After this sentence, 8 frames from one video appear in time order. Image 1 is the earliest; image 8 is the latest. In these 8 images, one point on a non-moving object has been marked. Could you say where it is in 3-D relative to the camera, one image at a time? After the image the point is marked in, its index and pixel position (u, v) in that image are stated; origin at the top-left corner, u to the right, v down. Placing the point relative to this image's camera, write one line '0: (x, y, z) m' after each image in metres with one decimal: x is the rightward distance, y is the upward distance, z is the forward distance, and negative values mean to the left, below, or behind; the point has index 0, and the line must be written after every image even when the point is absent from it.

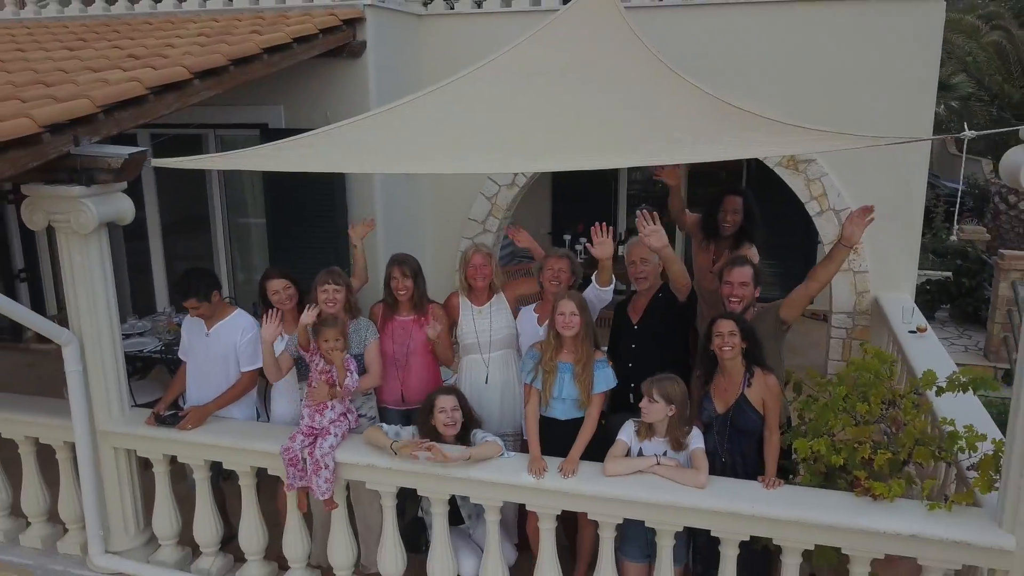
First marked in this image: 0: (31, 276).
0: (-4.3, +0.1, +8.0) m
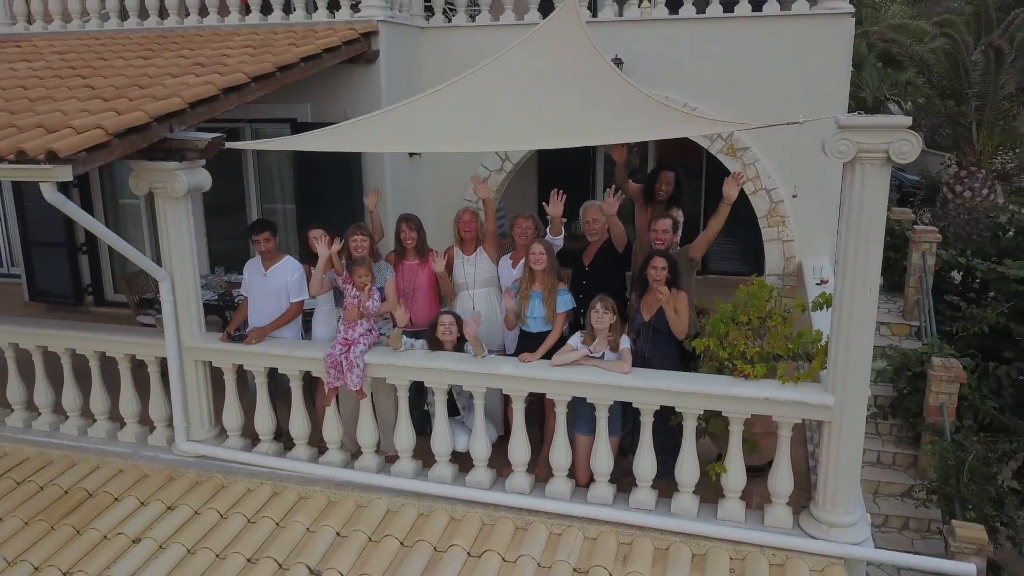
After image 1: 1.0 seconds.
0: (-4.4, +0.4, +9.4) m
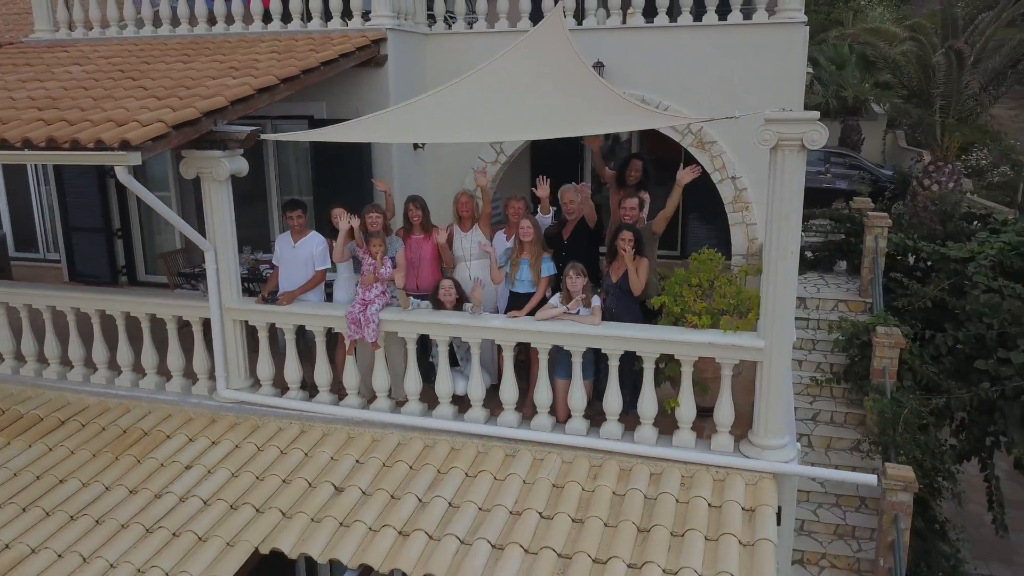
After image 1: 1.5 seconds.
0: (-4.5, +0.6, +10.4) m
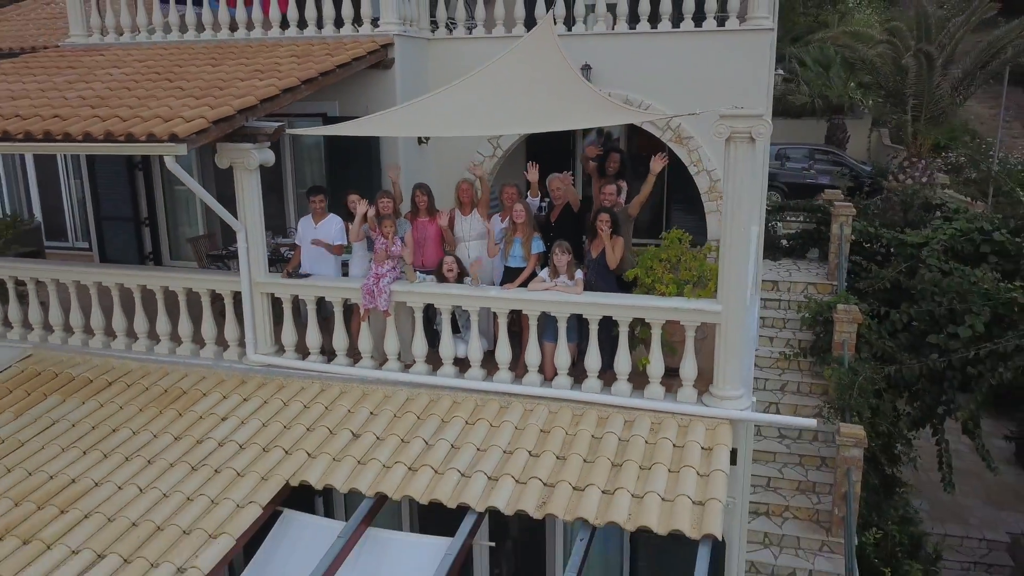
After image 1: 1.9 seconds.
0: (-4.5, +0.8, +11.3) m
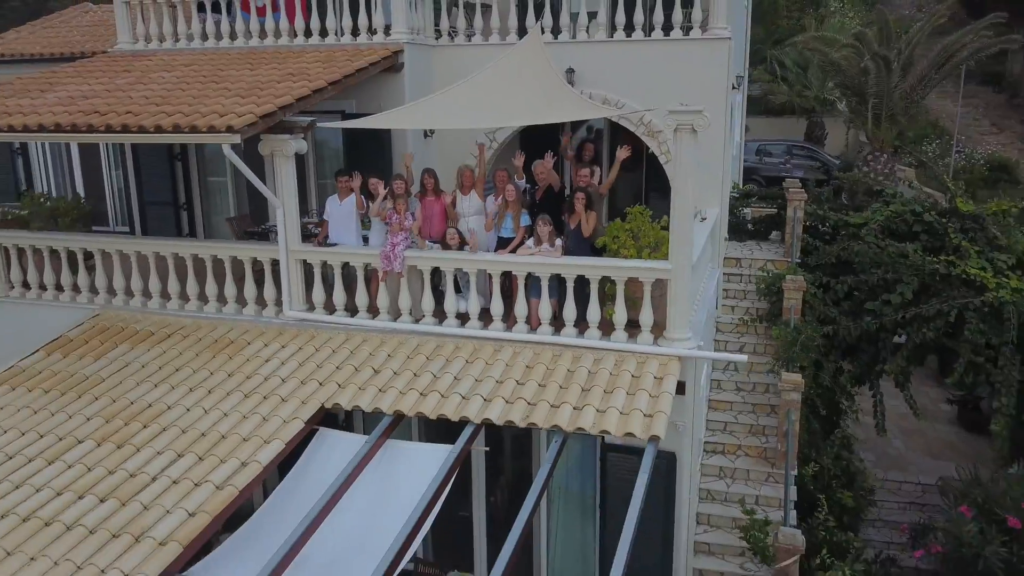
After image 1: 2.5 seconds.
0: (-4.6, +1.1, +12.9) m
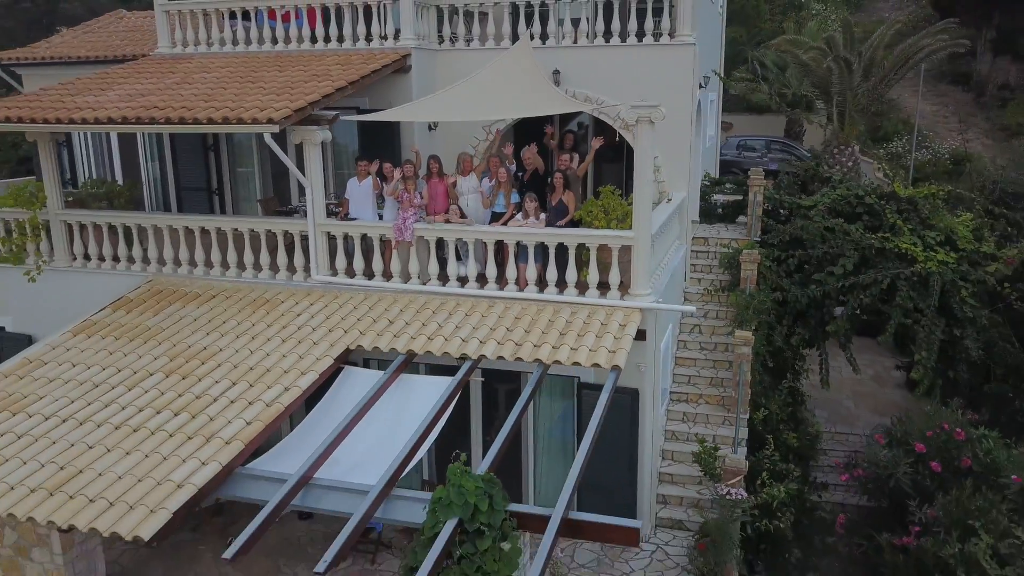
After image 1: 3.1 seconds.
0: (-4.7, +1.5, +14.5) m
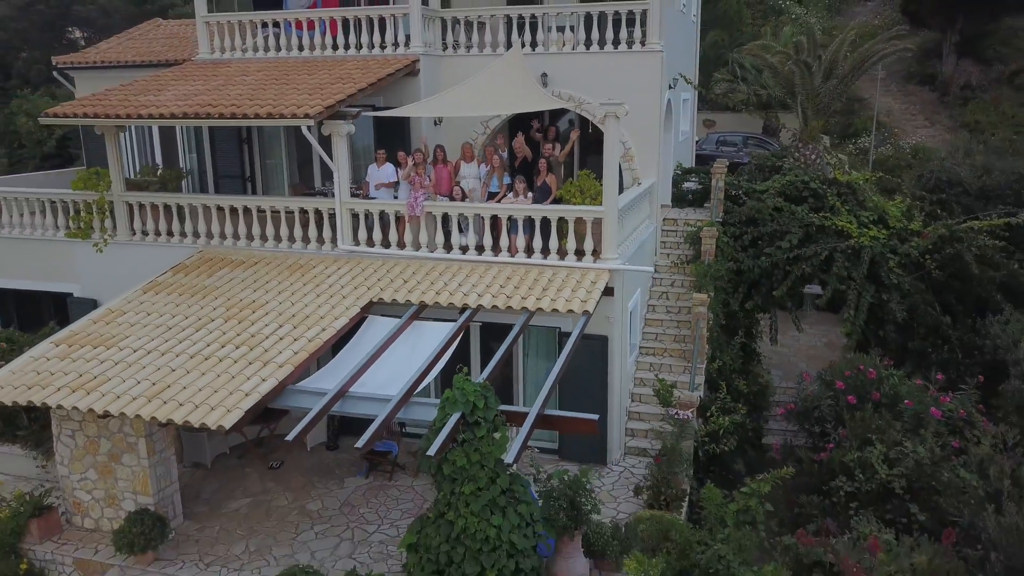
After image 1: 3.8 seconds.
0: (-4.8, +2.0, +16.7) m
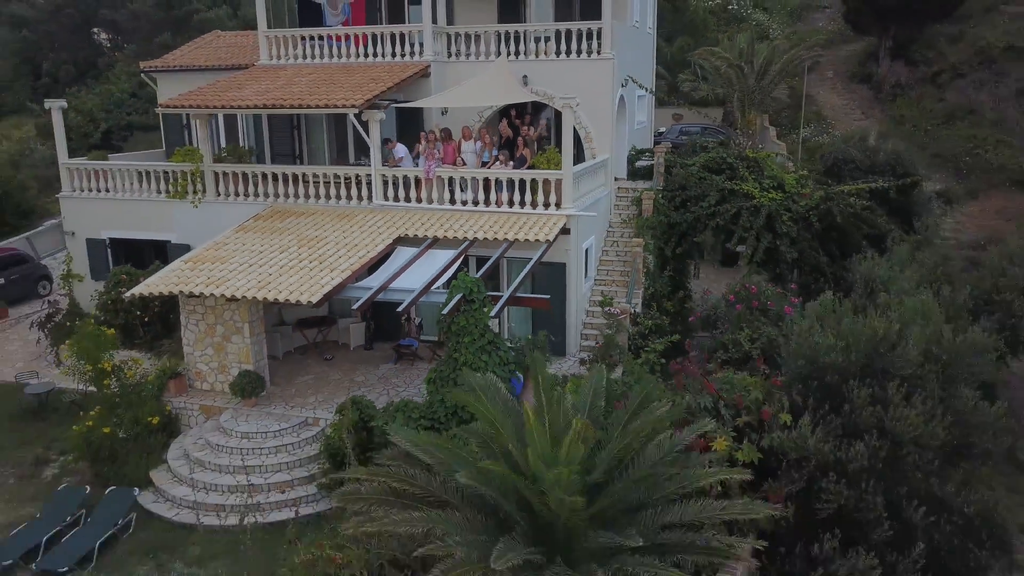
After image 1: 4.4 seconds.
0: (-5.1, +3.1, +21.6) m
